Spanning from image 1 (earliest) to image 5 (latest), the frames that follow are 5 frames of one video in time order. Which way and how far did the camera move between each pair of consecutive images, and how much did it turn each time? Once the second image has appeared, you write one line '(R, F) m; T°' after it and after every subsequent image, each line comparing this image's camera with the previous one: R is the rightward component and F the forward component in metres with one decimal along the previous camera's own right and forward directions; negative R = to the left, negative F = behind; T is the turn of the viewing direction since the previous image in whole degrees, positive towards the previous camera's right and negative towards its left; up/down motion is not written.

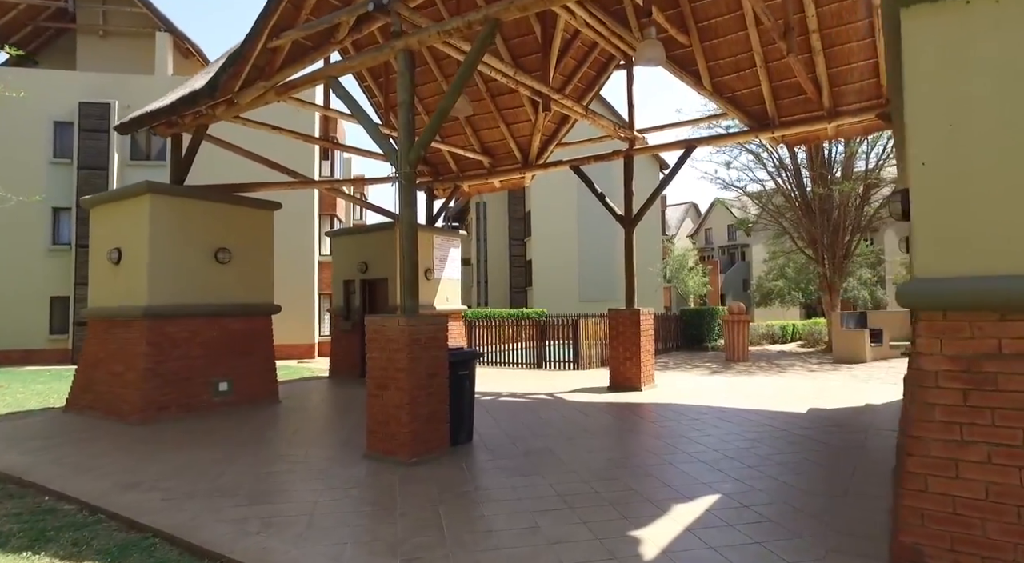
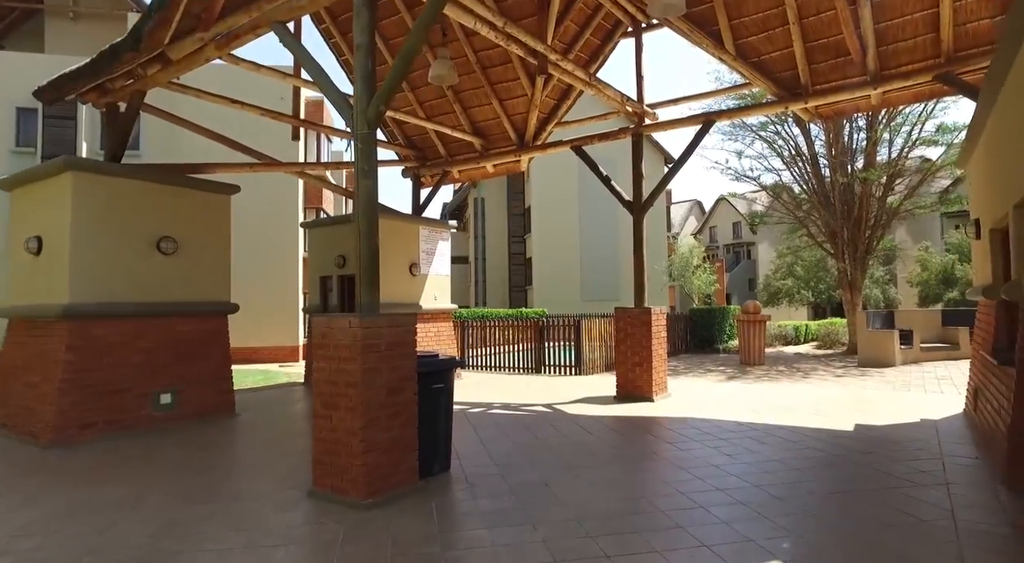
(+0.1, +1.2) m; 0°
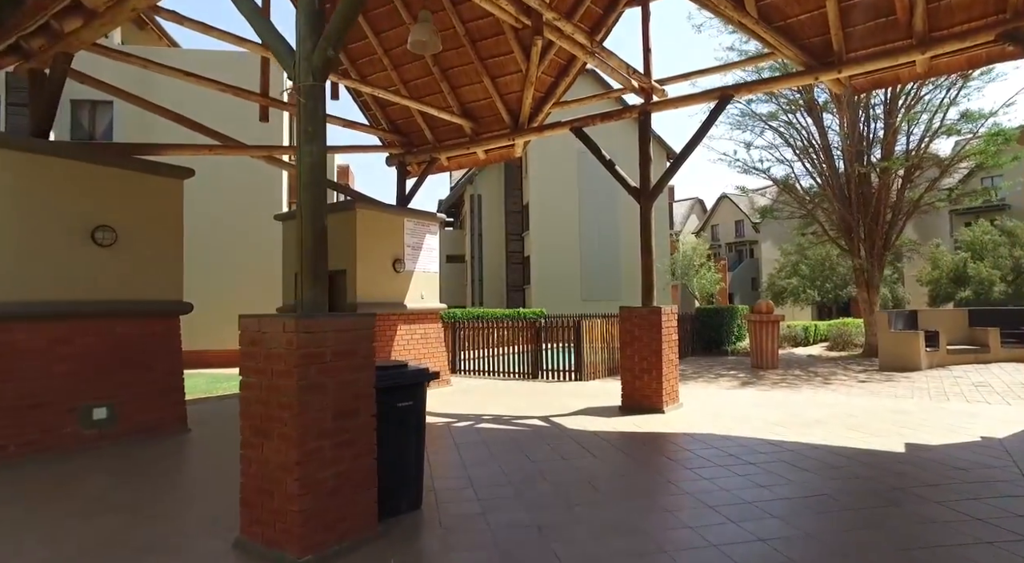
(+0.1, +1.0) m; 0°
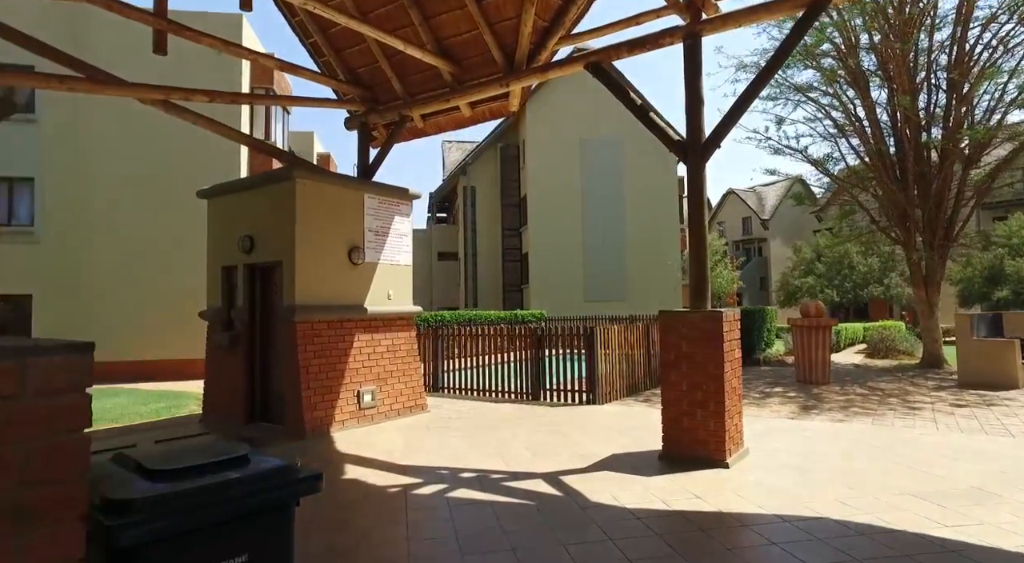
(0.0, +2.4) m; 0°
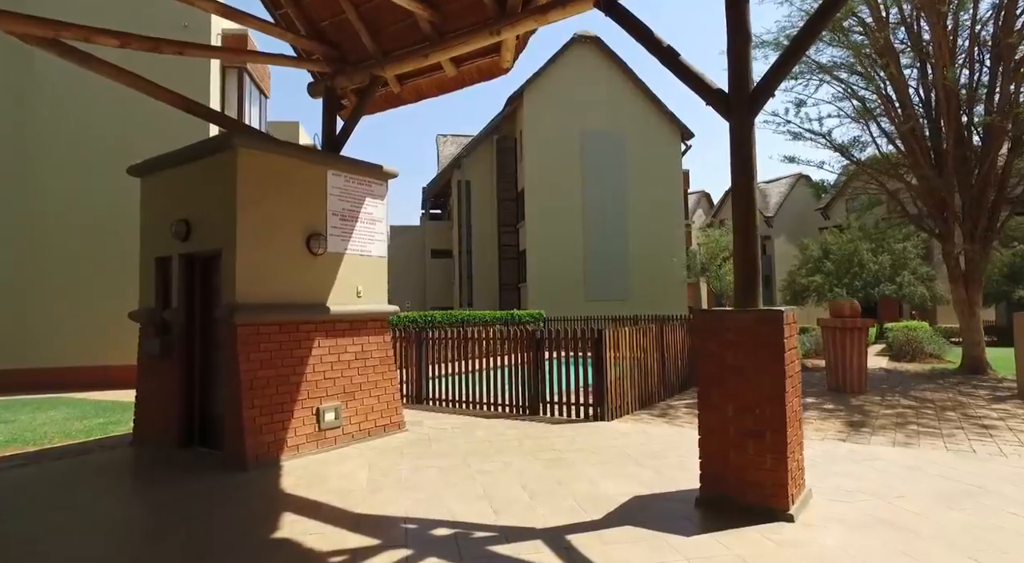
(0.0, +1.3) m; 0°
